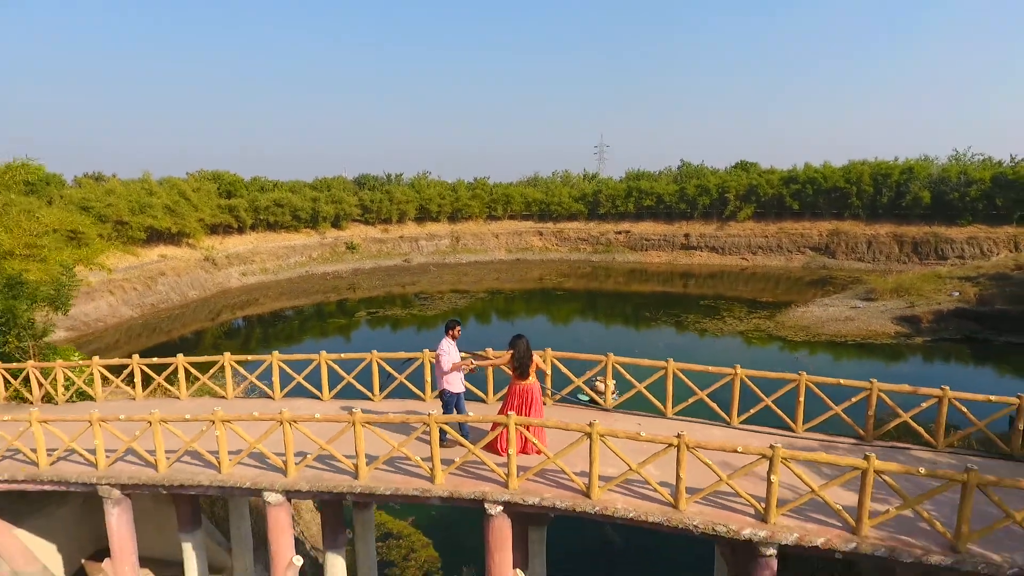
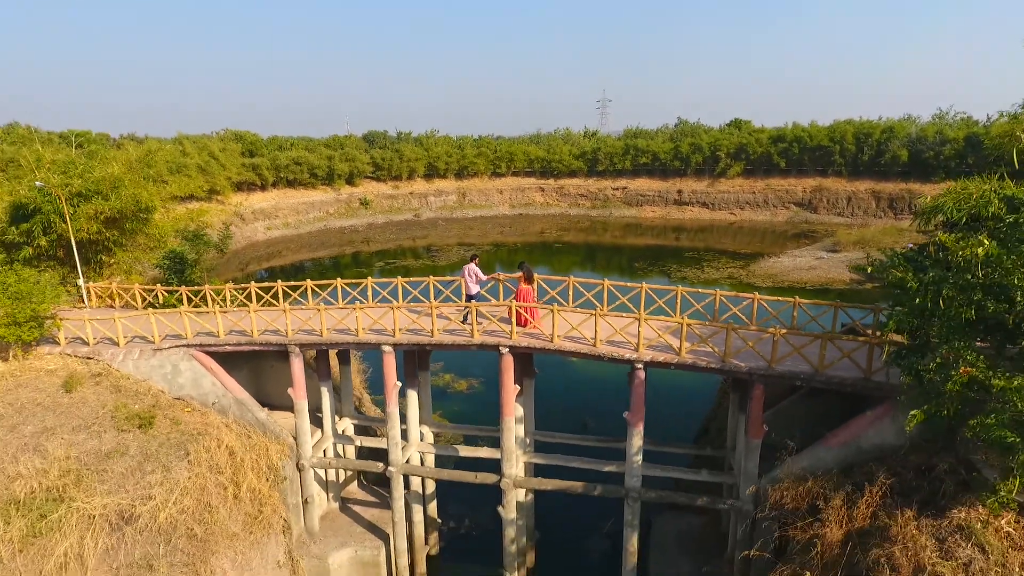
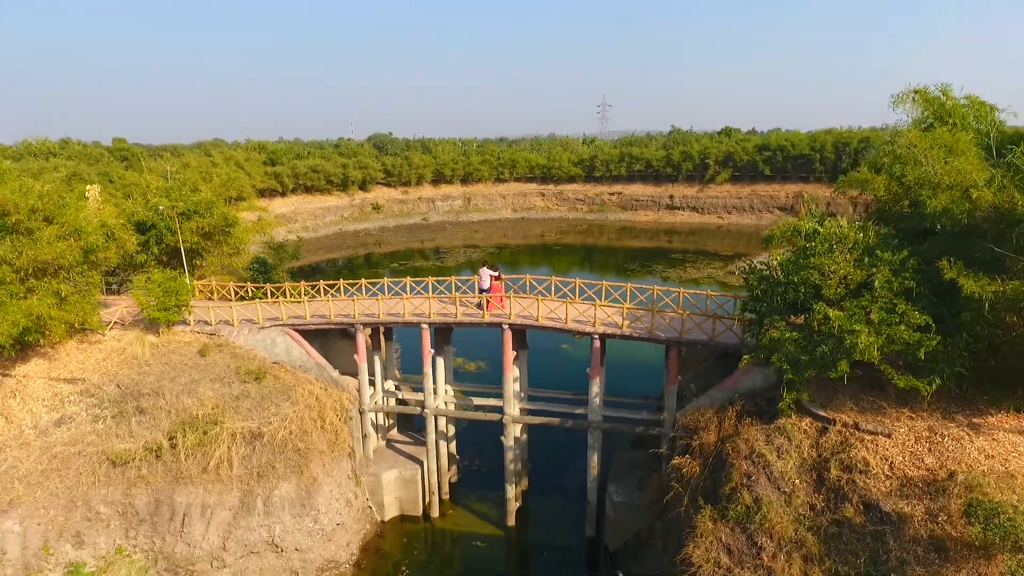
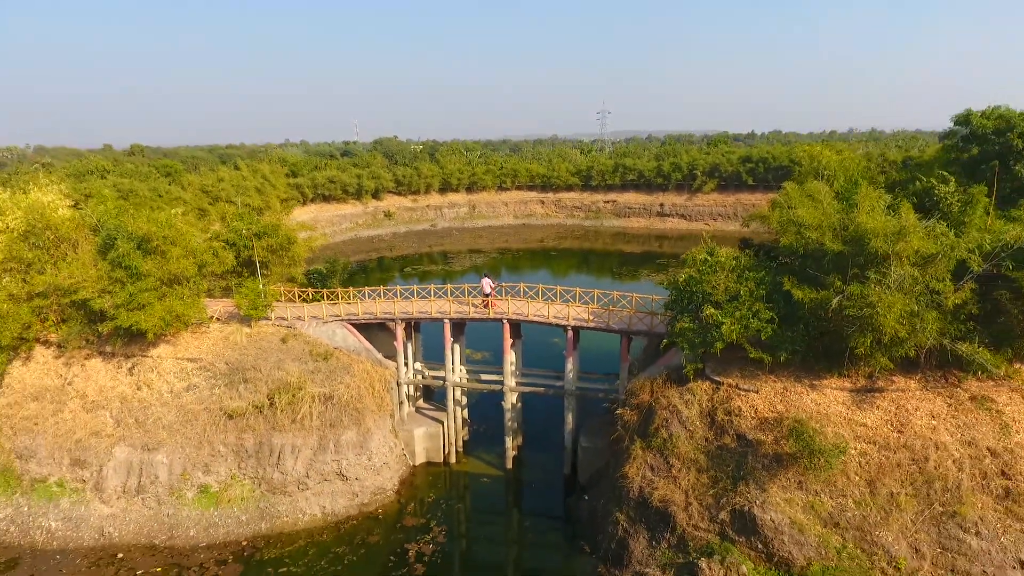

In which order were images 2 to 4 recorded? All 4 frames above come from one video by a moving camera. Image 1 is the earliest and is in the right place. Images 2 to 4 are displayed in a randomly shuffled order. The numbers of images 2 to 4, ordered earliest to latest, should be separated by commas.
2, 3, 4
